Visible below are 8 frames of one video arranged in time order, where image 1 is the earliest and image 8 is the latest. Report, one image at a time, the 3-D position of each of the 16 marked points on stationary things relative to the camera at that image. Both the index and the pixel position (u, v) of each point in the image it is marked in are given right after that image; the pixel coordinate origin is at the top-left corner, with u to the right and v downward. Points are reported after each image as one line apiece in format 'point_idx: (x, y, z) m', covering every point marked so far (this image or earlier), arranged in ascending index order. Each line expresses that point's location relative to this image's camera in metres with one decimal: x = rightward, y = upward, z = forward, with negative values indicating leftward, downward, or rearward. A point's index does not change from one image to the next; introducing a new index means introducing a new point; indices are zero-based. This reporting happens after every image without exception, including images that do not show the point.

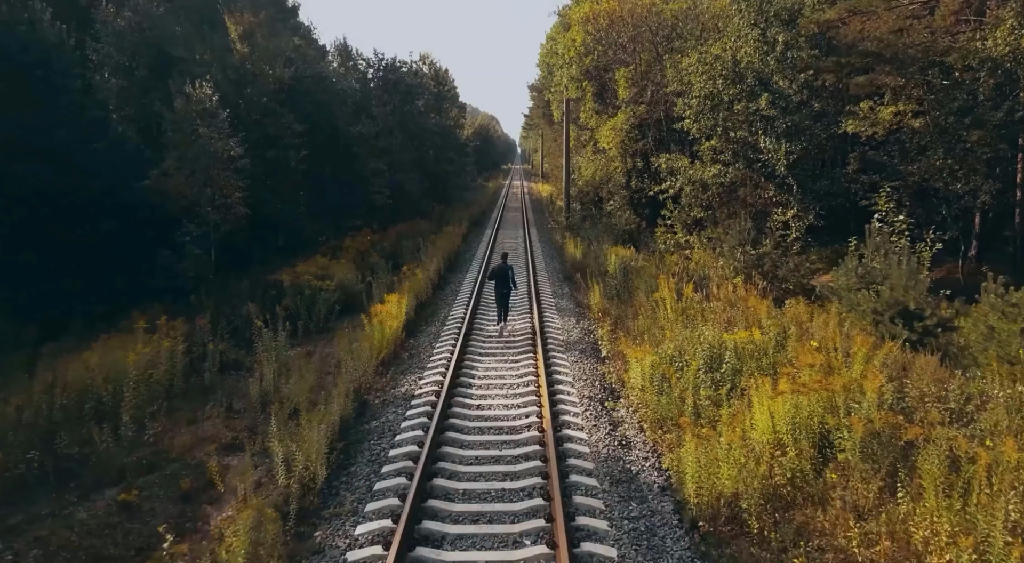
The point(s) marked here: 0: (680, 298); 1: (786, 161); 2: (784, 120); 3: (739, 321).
0: (+3.7, -0.5, +15.1) m
1: (+7.5, +3.3, +18.9) m
2: (+7.7, +4.6, +19.3) m
3: (+4.0, -0.7, +12.0) m
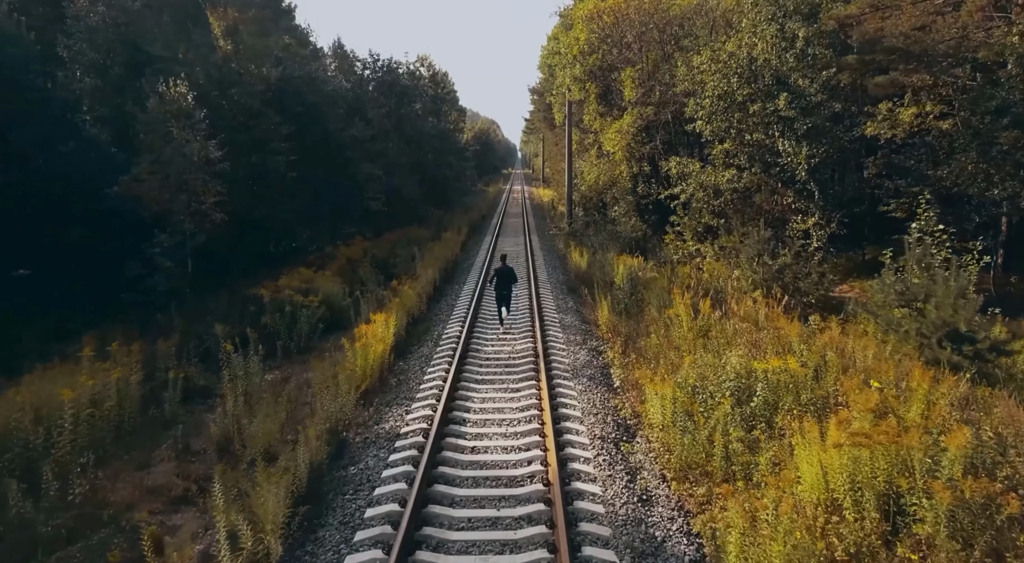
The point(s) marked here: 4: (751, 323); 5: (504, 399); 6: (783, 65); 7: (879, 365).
0: (+3.7, -0.8, +13.8) m
1: (+7.5, +3.0, +17.6) m
2: (+7.7, +4.2, +18.0) m
3: (+4.0, -1.0, +10.7) m
4: (+4.5, -0.8, +12.9) m
5: (-0.1, -1.7, +10.1) m
6: (+7.2, +5.8, +18.4) m
7: (+5.0, -1.2, +9.3) m
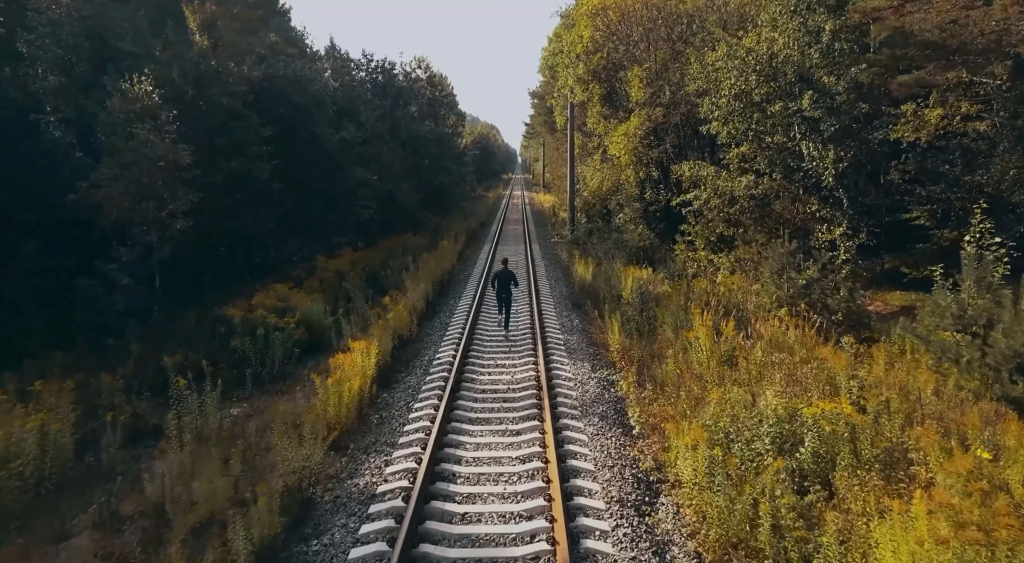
0: (+3.7, -1.1, +12.3) m
1: (+7.5, +2.6, +16.1) m
2: (+7.7, +3.9, +16.5) m
3: (+3.9, -1.3, +9.2) m
4: (+4.5, -1.2, +11.4) m
5: (-0.1, -2.0, +8.6) m
6: (+7.2, +5.4, +16.9) m
7: (+5.0, -1.5, +7.8) m
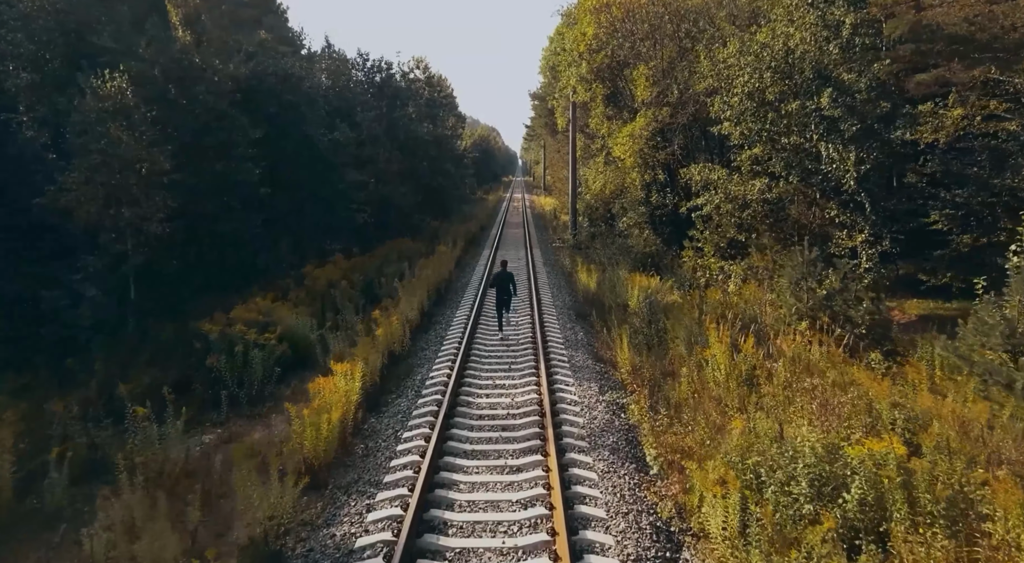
0: (+3.7, -1.3, +11.2) m
1: (+7.5, +2.4, +15.1) m
2: (+7.7, +3.6, +15.5) m
3: (+3.9, -1.5, +8.1) m
4: (+4.5, -1.4, +10.4) m
5: (-0.1, -2.2, +7.6) m
6: (+7.2, +5.2, +15.9) m
7: (+5.0, -1.7, +6.8) m
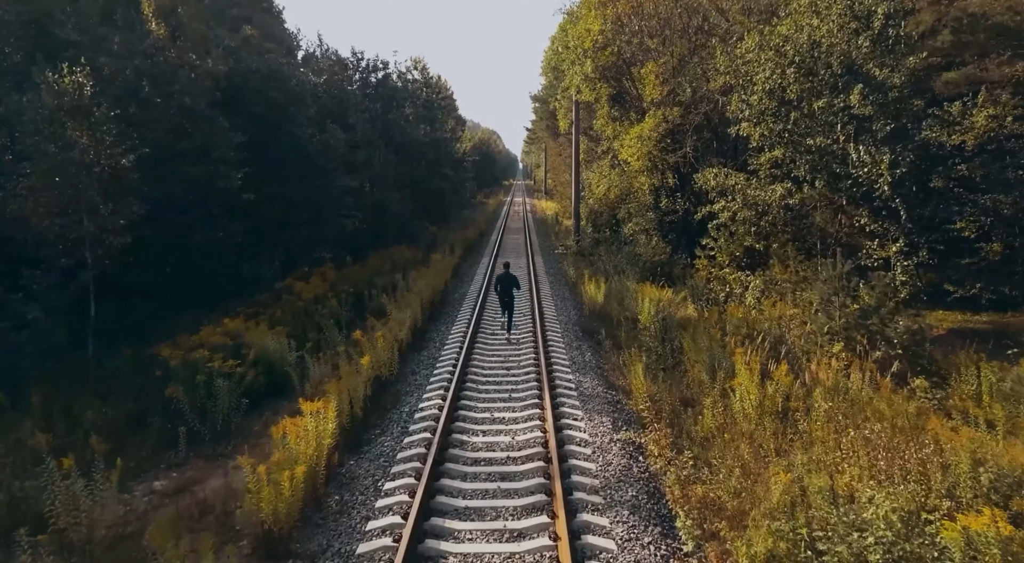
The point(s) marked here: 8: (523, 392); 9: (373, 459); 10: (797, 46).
0: (+3.7, -1.6, +9.9) m
1: (+7.5, +2.1, +13.7) m
2: (+7.7, +3.3, +14.2) m
3: (+4.0, -1.7, +6.8) m
4: (+4.5, -1.6, +9.0) m
5: (-0.1, -2.5, +6.2) m
6: (+7.3, +4.9, +14.6) m
7: (+5.0, -1.9, +5.4) m
8: (+0.2, -1.8, +10.9) m
9: (-1.7, -2.2, +8.5) m
10: (+6.2, +5.1, +15.0) m
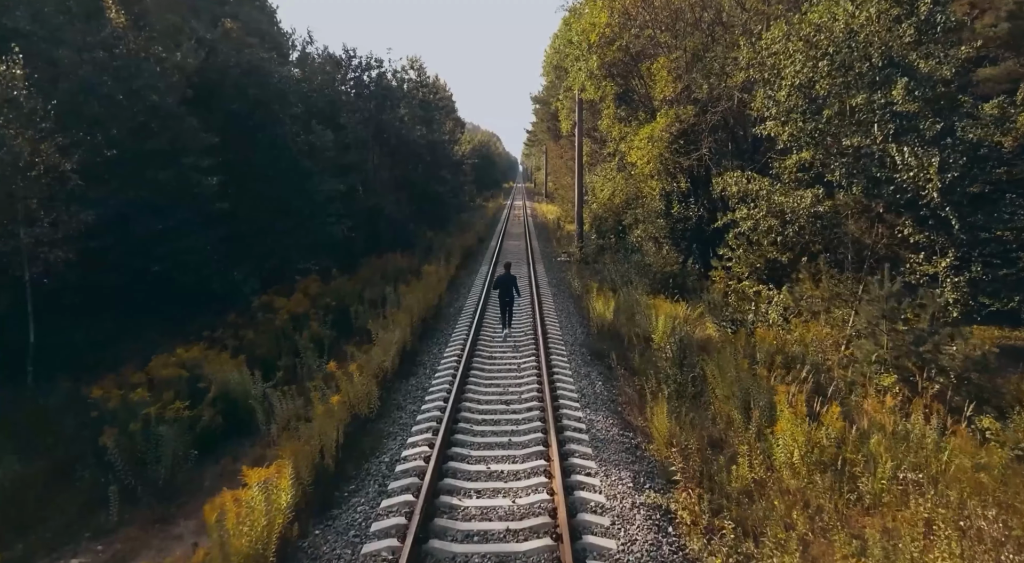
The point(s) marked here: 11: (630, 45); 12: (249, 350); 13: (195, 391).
0: (+3.7, -1.9, +8.2) m
1: (+7.5, +1.7, +12.1) m
2: (+7.7, +3.0, +12.5) m
3: (+4.0, -2.1, +5.1) m
4: (+4.5, -2.0, +7.4) m
5: (-0.1, -2.8, +4.6) m
6: (+7.3, +4.6, +13.0) m
7: (+5.0, -2.2, +3.8) m
8: (+0.2, -2.1, +9.3) m
9: (-1.7, -2.5, +6.9) m
10: (+6.2, +4.8, +13.4) m
11: (+3.4, +6.9, +20.0) m
12: (-4.8, -1.3, +12.6) m
13: (-4.5, -1.5, +9.8) m
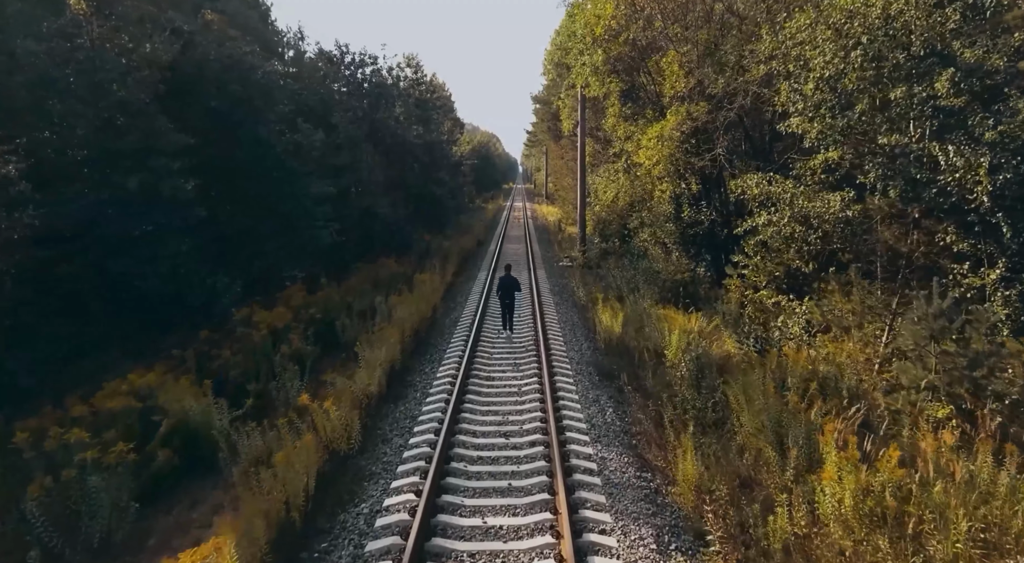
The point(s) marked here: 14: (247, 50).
0: (+3.7, -2.1, +7.0) m
1: (+7.5, +1.5, +10.8) m
2: (+7.7, +2.8, +11.3) m
3: (+4.0, -2.3, +3.8) m
4: (+4.5, -2.2, +6.1) m
5: (-0.1, -3.0, +3.3) m
6: (+7.3, +4.3, +11.7) m
7: (+5.0, -2.4, +2.5) m
8: (+0.2, -2.3, +8.0) m
9: (-1.7, -2.7, +5.6) m
10: (+6.2, +4.5, +12.1) m
11: (+3.4, +6.6, +18.7) m
12: (-4.8, -1.5, +11.4) m
13: (-4.5, -1.7, +8.6) m
14: (-7.0, +6.1, +18.1) m
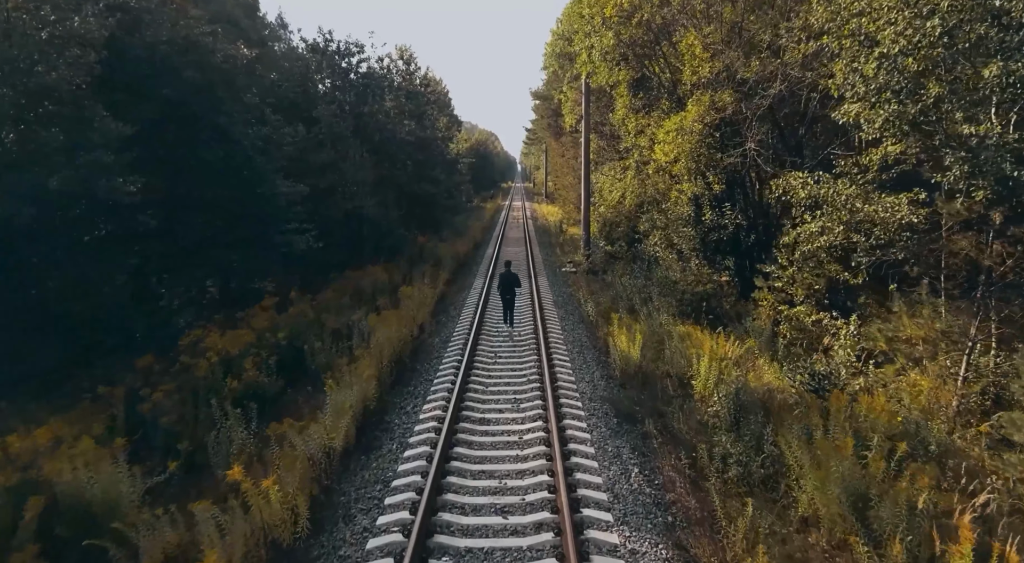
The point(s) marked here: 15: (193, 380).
0: (+3.7, -2.5, +4.7) m
1: (+7.5, +1.2, +8.6) m
2: (+7.7, +2.5, +9.0) m
3: (+4.0, -2.6, +1.6) m
4: (+4.5, -2.5, +3.9) m
5: (-0.1, -3.3, +1.0) m
6: (+7.2, +4.0, +9.5) m
7: (+5.0, -2.8, +0.3) m
8: (+0.2, -2.7, +5.7) m
9: (-1.7, -3.1, +3.4) m
10: (+6.2, +4.2, +9.9) m
11: (+3.4, +6.3, +16.5) m
12: (-4.8, -1.8, +9.1) m
13: (-4.5, -2.1, +6.3) m
14: (-7.0, +5.8, +15.9) m
15: (-4.8, -1.5, +10.4) m
